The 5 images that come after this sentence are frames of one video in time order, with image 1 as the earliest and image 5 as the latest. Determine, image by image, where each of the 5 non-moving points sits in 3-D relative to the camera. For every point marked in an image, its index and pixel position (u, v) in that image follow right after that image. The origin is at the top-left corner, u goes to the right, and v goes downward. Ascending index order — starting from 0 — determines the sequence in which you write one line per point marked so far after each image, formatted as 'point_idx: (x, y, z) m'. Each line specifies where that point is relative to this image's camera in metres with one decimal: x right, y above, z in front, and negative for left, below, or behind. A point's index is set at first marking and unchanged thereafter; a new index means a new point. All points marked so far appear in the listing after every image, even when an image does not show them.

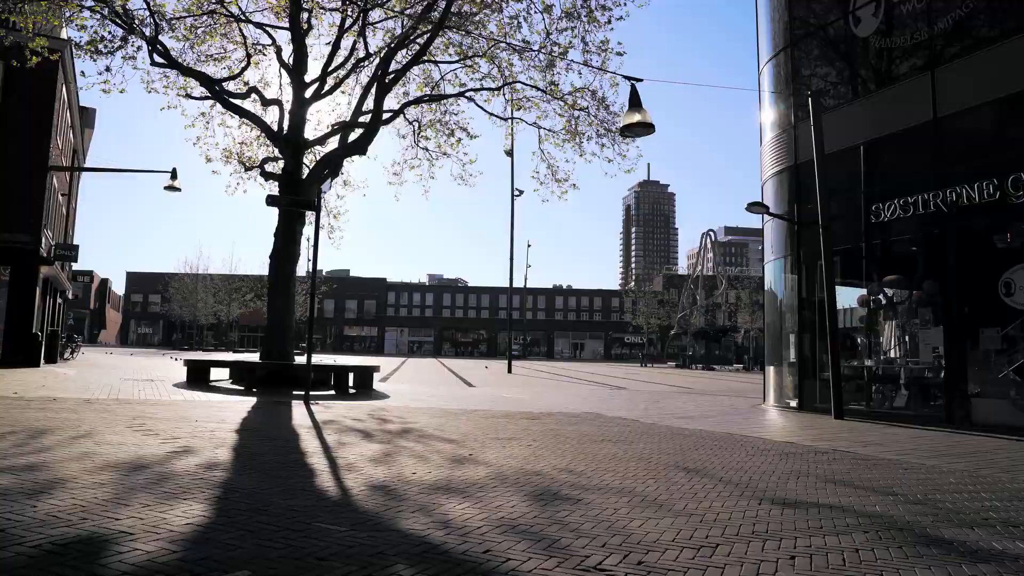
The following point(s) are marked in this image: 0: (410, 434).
0: (-1.2, -1.8, +8.6) m
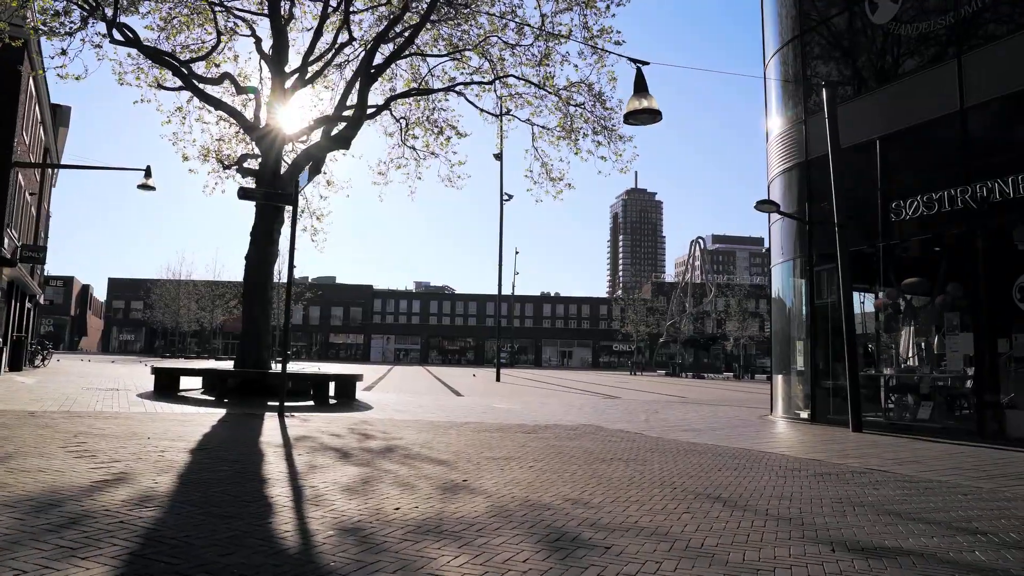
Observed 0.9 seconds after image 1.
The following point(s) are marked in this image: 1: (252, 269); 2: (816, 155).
0: (-1.2, -1.8, +7.5) m
1: (-6.0, +0.5, +16.3) m
2: (+6.5, +2.8, +15.3) m
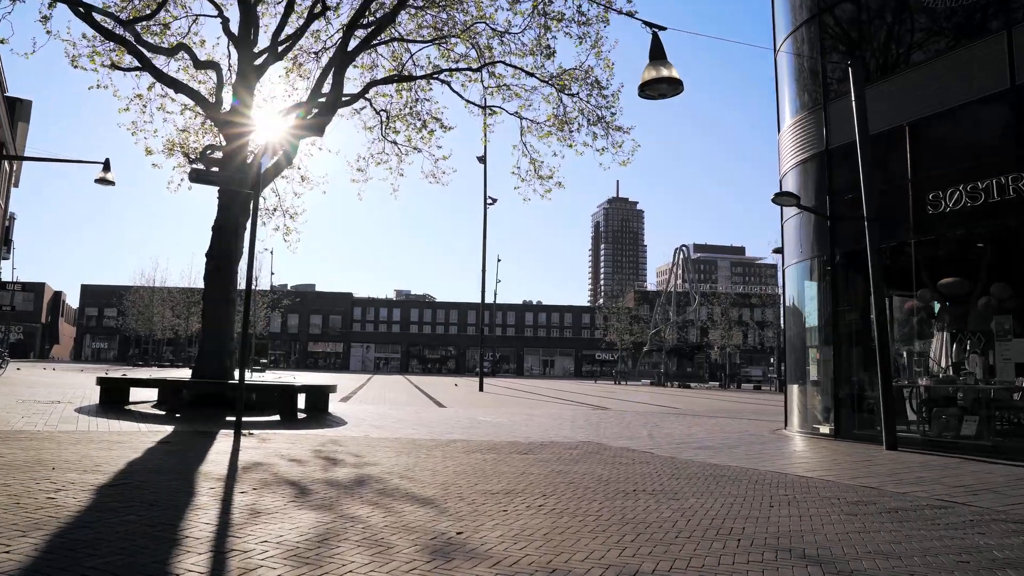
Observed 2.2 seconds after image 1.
0: (-1.2, -1.7, +5.9) m
1: (-6.2, +0.4, +14.7) m
2: (+6.3, +2.8, +14.0) m
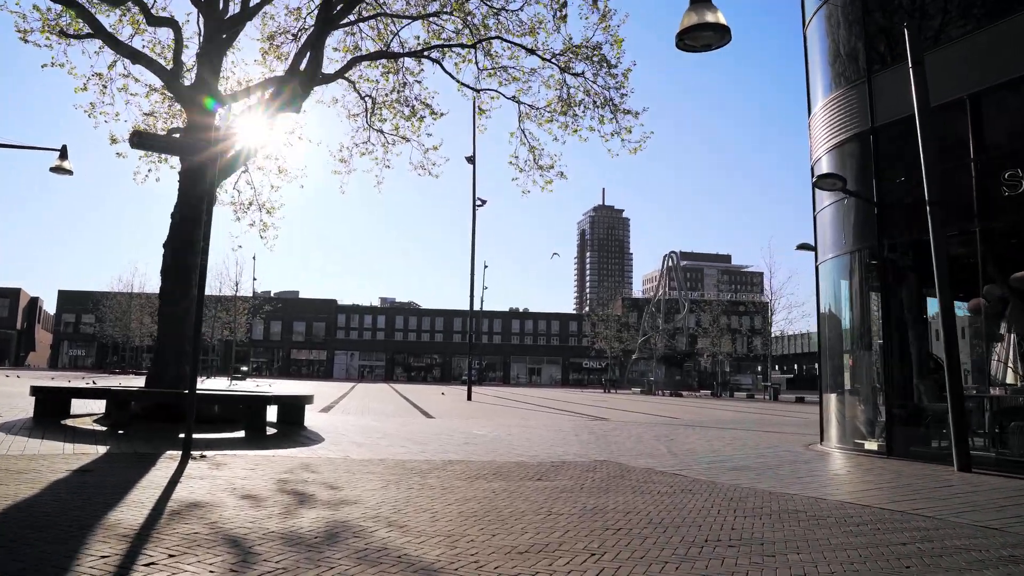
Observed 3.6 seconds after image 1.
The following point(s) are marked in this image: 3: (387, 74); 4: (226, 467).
0: (-1.0, -1.5, +4.1) m
1: (-6.2, +0.5, +12.8) m
2: (+6.4, +2.8, +12.4) m
3: (-3.5, +6.0, +19.7) m
4: (-3.1, -1.9, +7.6) m
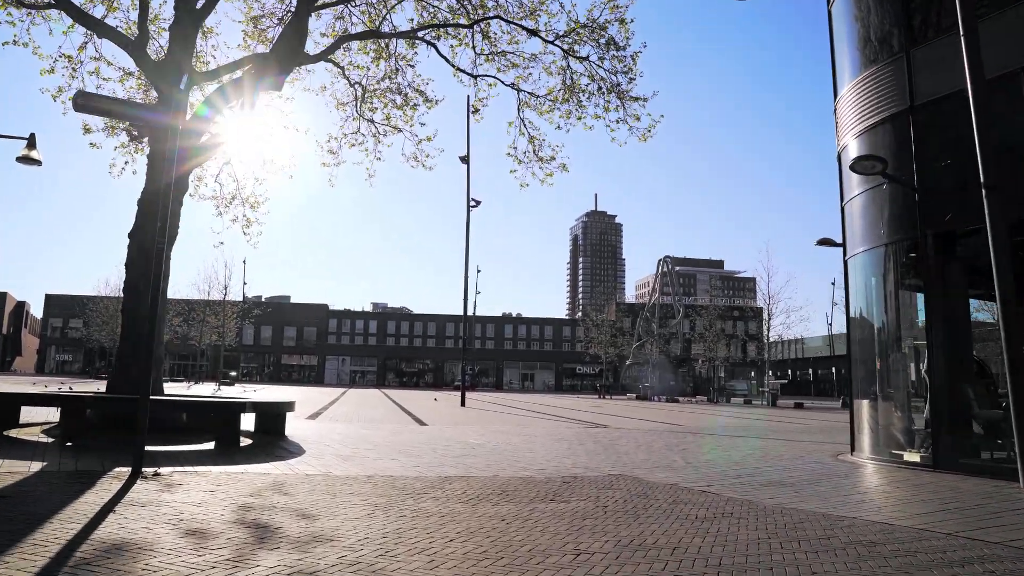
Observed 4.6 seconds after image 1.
0: (-0.8, -1.4, +2.9) m
1: (-6.1, +0.6, +11.5) m
2: (+6.4, +2.9, +11.2) m
3: (-3.5, +6.0, +18.5) m
4: (-3.0, -1.8, +6.3) m
